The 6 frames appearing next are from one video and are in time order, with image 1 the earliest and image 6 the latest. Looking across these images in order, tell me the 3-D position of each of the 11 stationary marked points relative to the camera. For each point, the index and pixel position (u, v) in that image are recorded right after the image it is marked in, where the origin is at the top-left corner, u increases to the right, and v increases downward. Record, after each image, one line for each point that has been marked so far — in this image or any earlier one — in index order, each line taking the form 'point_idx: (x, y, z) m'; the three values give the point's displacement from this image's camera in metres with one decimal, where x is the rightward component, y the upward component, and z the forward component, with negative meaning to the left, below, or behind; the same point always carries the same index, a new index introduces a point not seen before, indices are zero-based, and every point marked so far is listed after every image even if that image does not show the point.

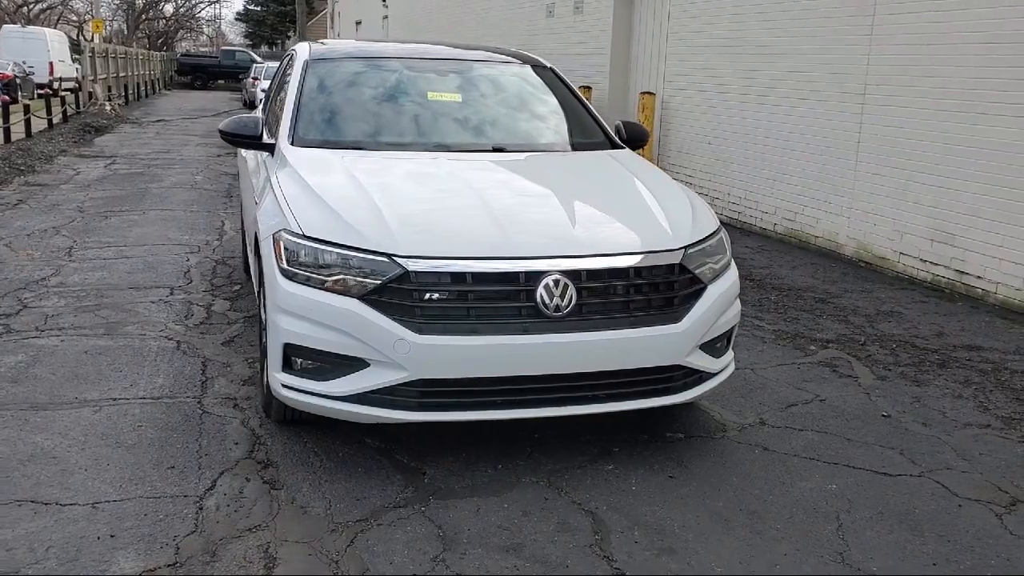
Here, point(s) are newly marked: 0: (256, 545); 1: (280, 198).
0: (-0.8, -0.8, +3.1) m
1: (-1.0, +0.4, +4.1) m
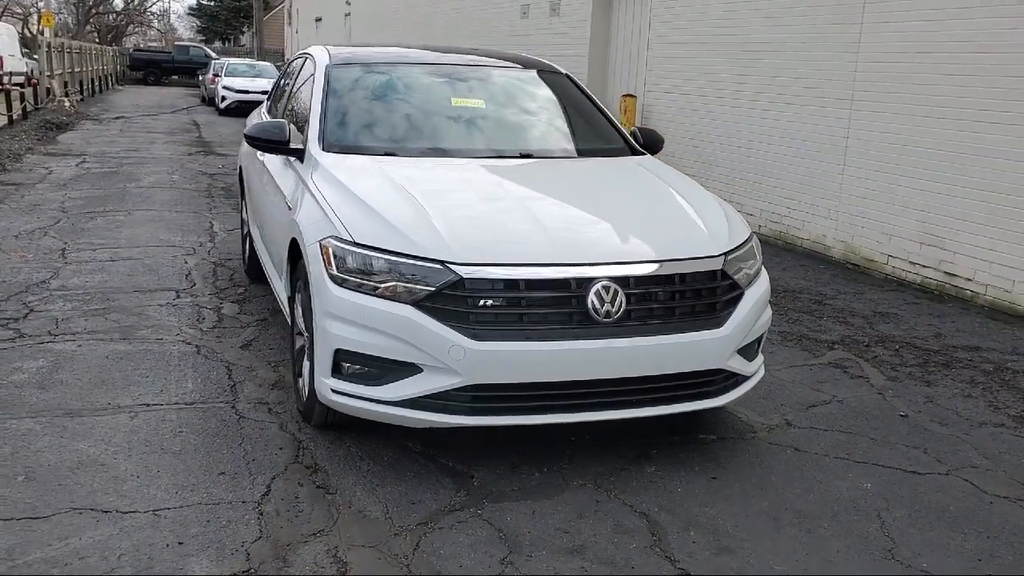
0: (-0.6, -0.9, +3.1) m
1: (-0.8, +0.4, +4.1) m
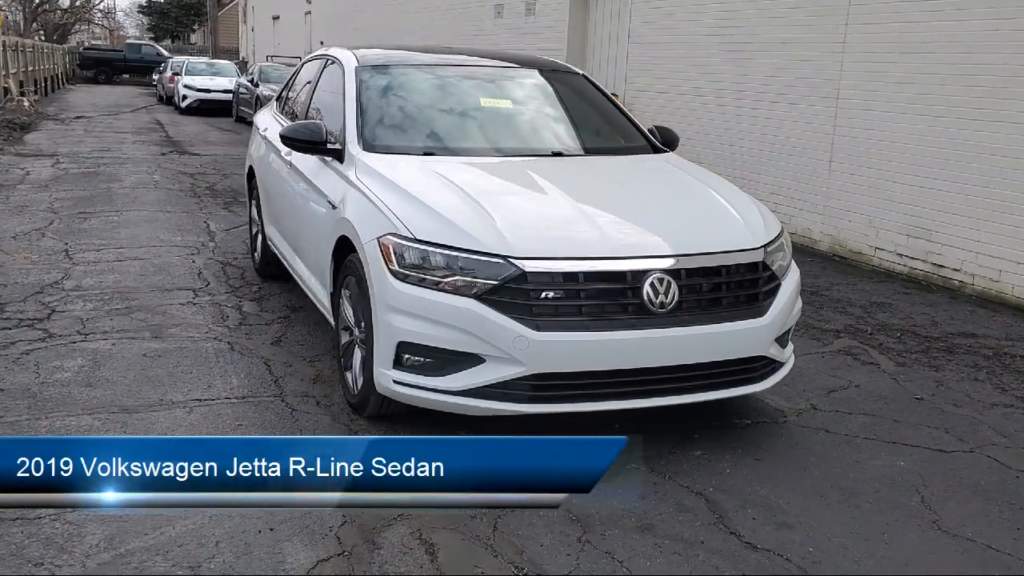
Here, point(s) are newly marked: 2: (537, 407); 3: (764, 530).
0: (-0.4, -0.8, +3.2) m
1: (-0.6, +0.4, +4.2) m
2: (+0.1, -0.5, +3.7) m
3: (+0.9, -0.9, +3.4) m
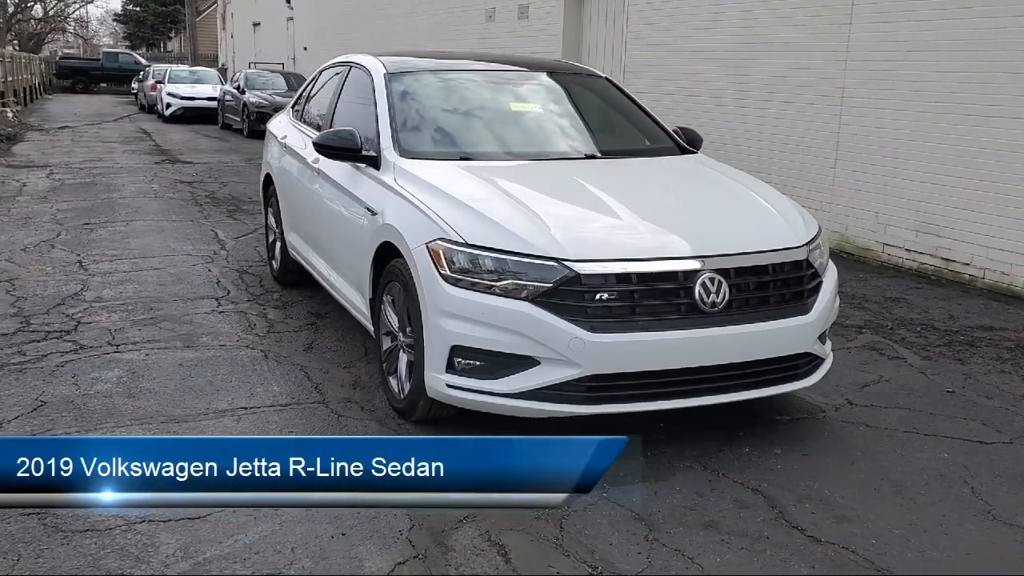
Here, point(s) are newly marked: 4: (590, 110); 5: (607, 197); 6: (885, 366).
0: (-0.1, -0.9, +3.2) m
1: (-0.4, +0.4, +4.2) m
2: (+0.3, -0.5, +3.7) m
3: (+1.1, -0.9, +3.4) m
4: (+0.5, +1.1, +5.7) m
5: (+0.4, +0.4, +4.3) m
6: (+2.2, -0.5, +5.4) m
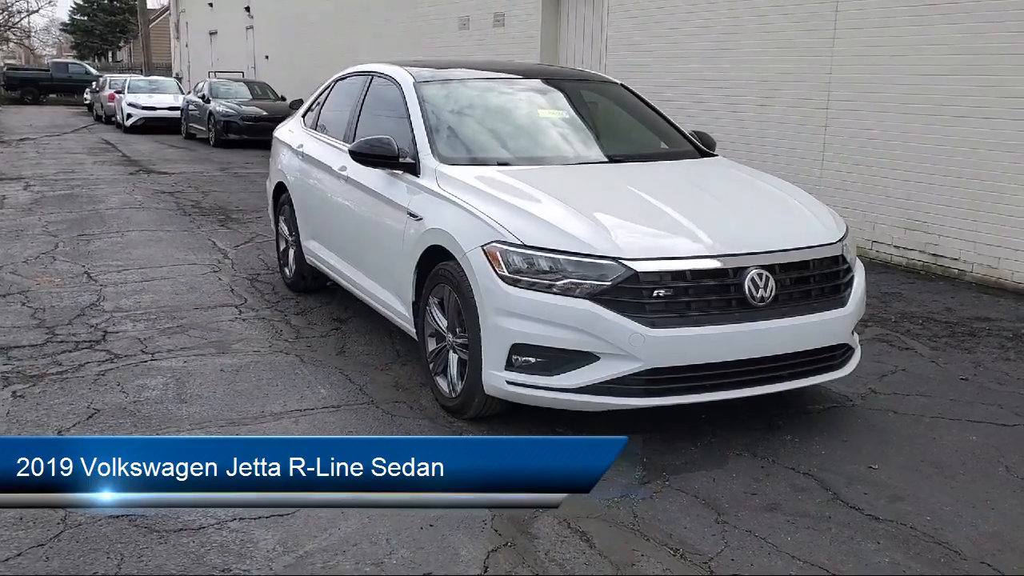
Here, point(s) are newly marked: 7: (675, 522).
0: (+0.2, -0.8, +3.4) m
1: (-0.2, +0.4, +4.4) m
2: (+0.6, -0.5, +3.9) m
3: (+1.4, -0.8, +3.6) m
4: (+0.6, +1.1, +5.9) m
5: (+0.7, +0.4, +4.5) m
6: (+2.4, -0.4, +5.7) m
7: (+0.6, -0.9, +3.4) m
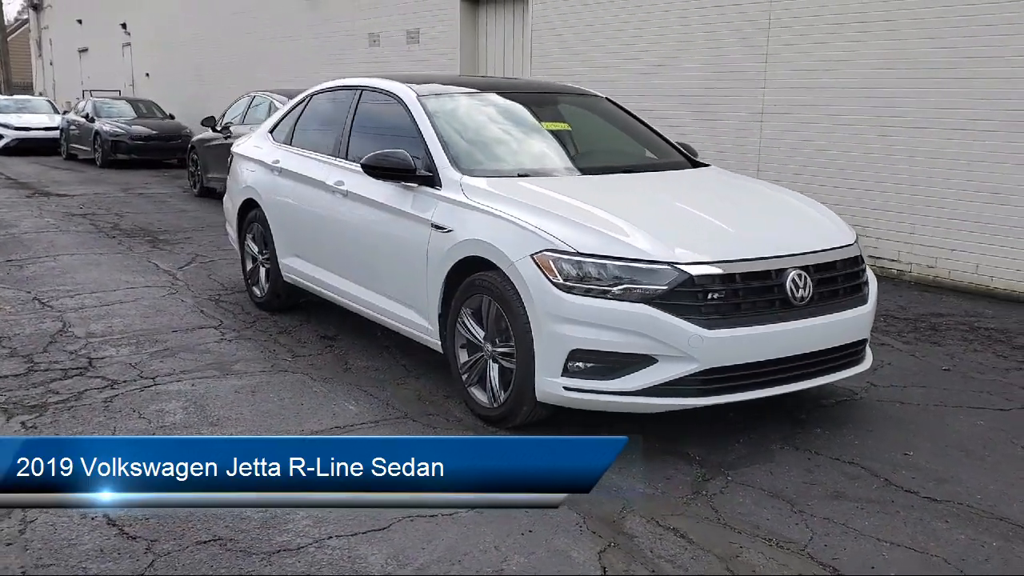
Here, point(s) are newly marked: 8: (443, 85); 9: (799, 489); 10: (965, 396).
0: (+0.5, -0.9, +3.4) m
1: (0.0, +0.3, +4.4) m
2: (+0.8, -0.5, +4.0) m
3: (+1.7, -0.8, +3.8) m
4: (+0.6, +1.0, +6.0) m
5: (+0.8, +0.4, +4.6) m
6: (+2.4, -0.4, +6.0) m
7: (+0.9, -0.9, +3.5) m
8: (-0.4, +1.3, +5.9) m
9: (+1.2, -0.8, +3.8) m
10: (+2.5, -0.6, +5.1) m
